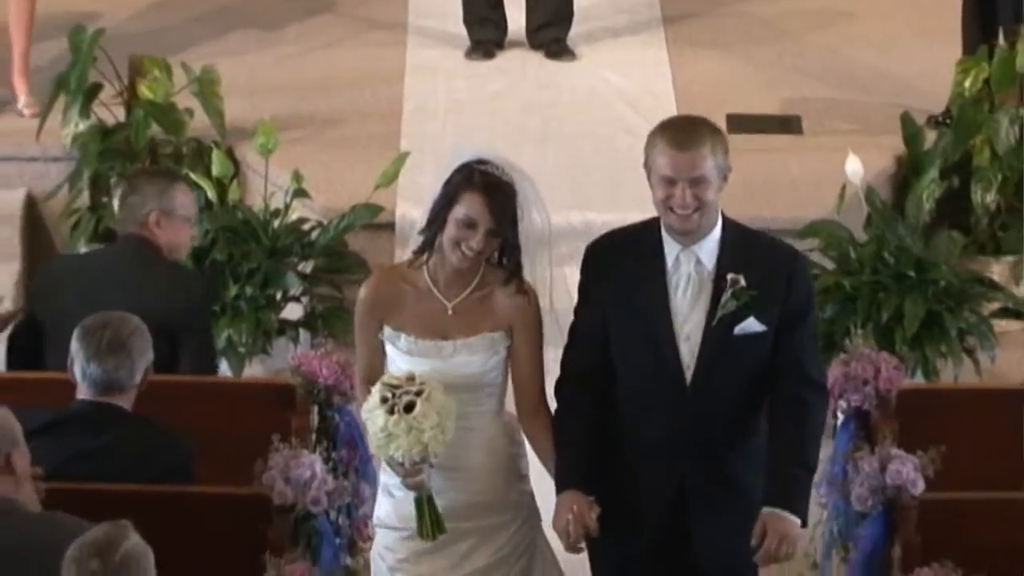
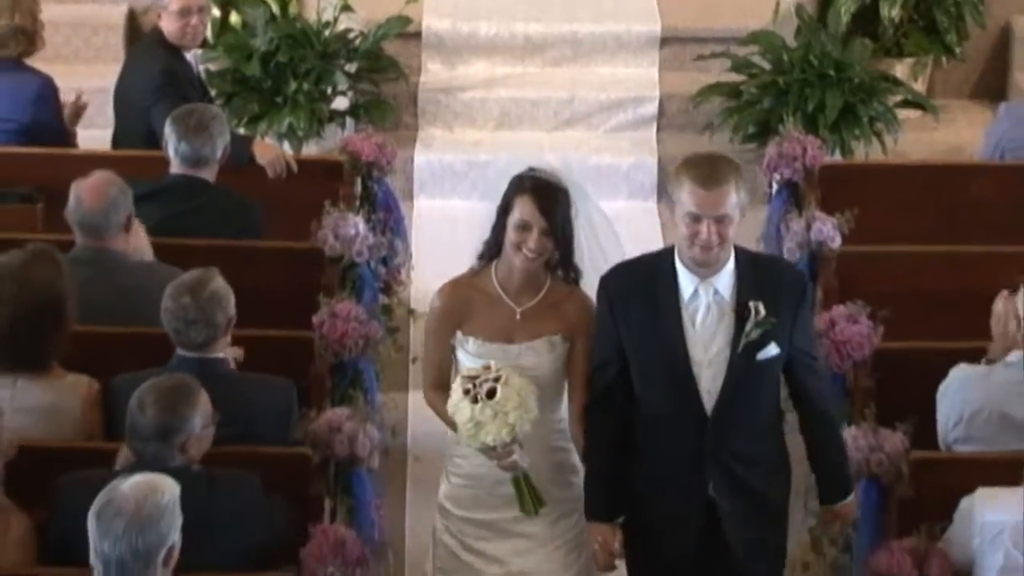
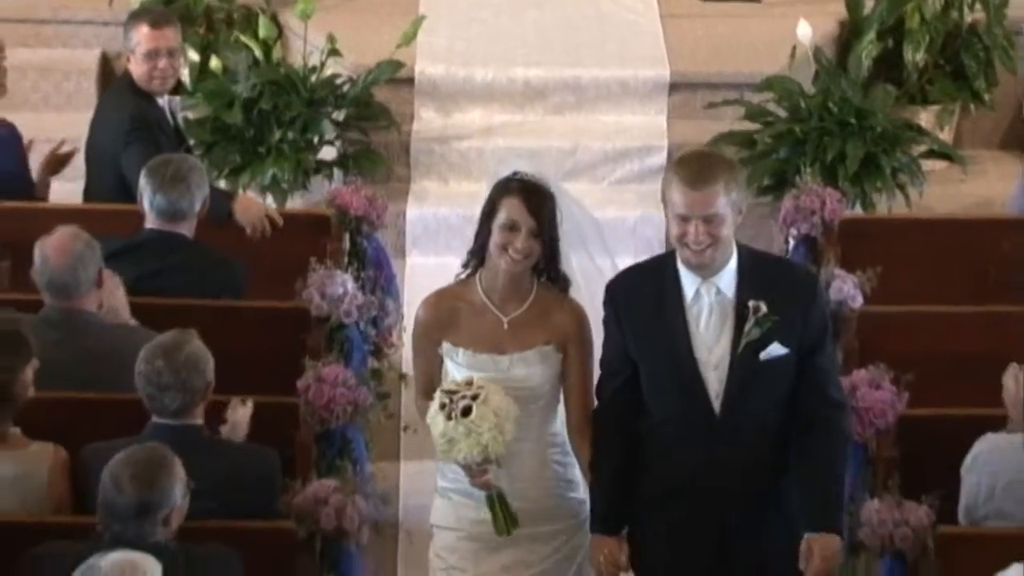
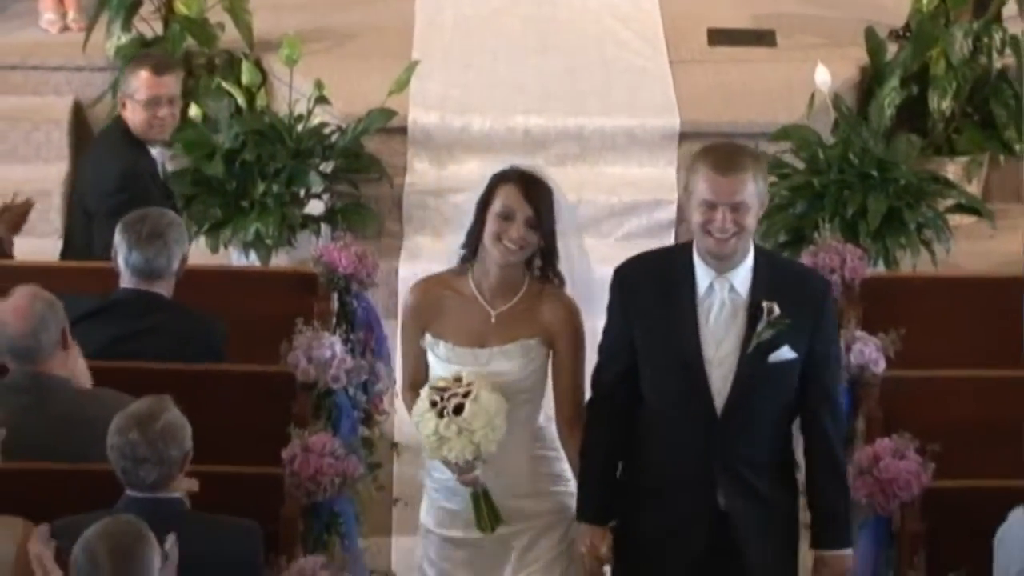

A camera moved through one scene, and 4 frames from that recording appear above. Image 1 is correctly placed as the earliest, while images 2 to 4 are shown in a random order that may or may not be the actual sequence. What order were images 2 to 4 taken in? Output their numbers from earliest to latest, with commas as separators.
4, 3, 2
